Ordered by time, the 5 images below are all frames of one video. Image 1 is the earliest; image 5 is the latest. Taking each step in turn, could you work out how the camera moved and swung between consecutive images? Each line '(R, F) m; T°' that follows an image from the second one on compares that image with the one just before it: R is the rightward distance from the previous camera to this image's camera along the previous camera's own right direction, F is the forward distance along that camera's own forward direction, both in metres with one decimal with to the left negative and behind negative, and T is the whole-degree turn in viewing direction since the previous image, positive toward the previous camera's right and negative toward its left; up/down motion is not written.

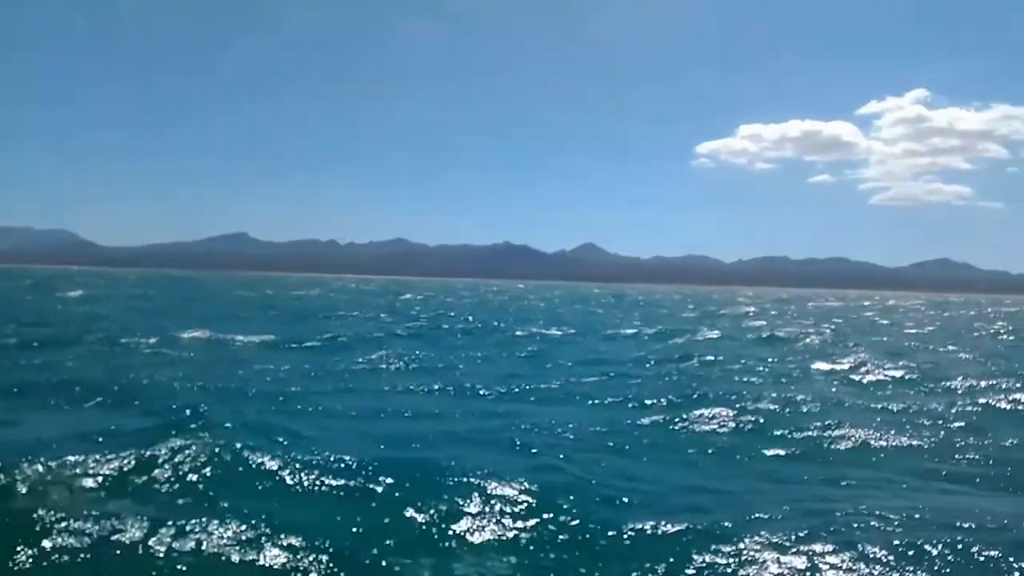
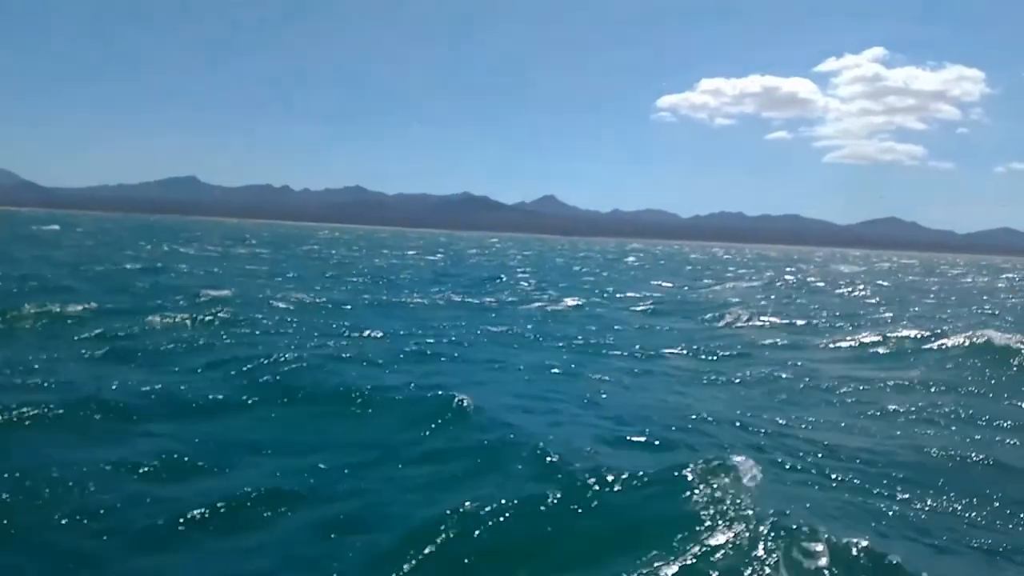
(-0.9, +0.3) m; +3°
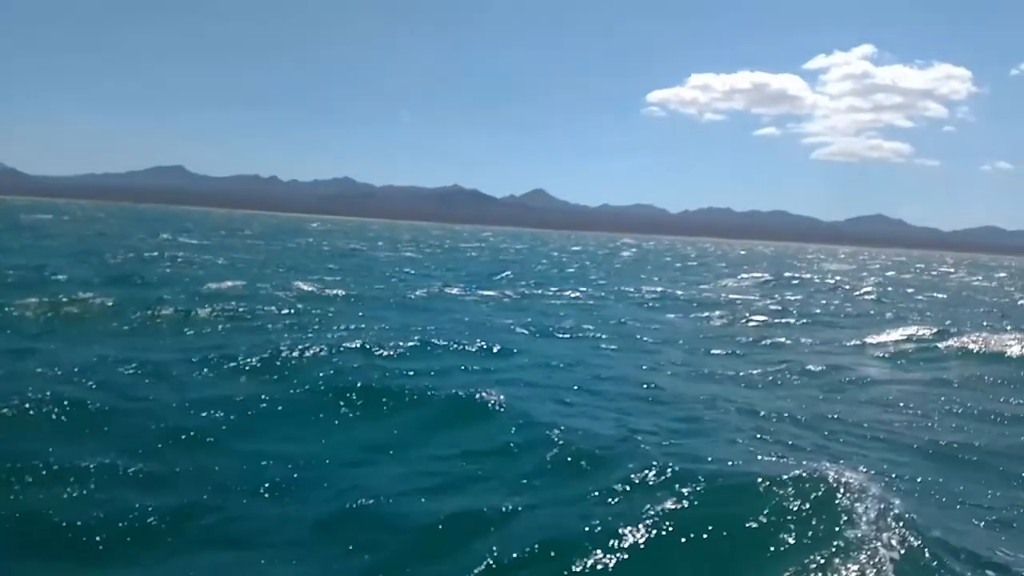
(-0.6, +0.1) m; +1°
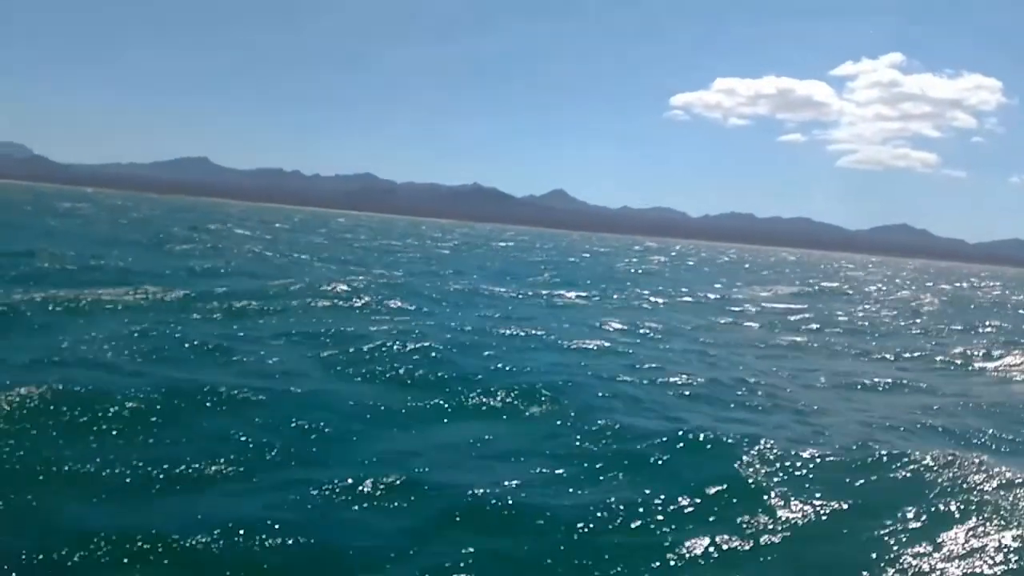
(-1.0, +0.1) m; -1°
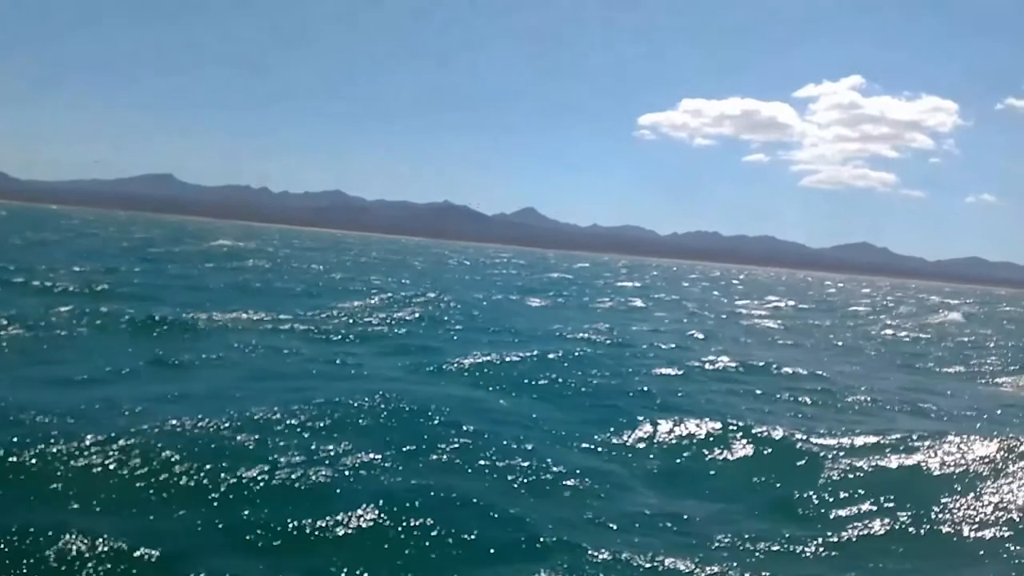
(-1.8, -2.1) m; +2°
